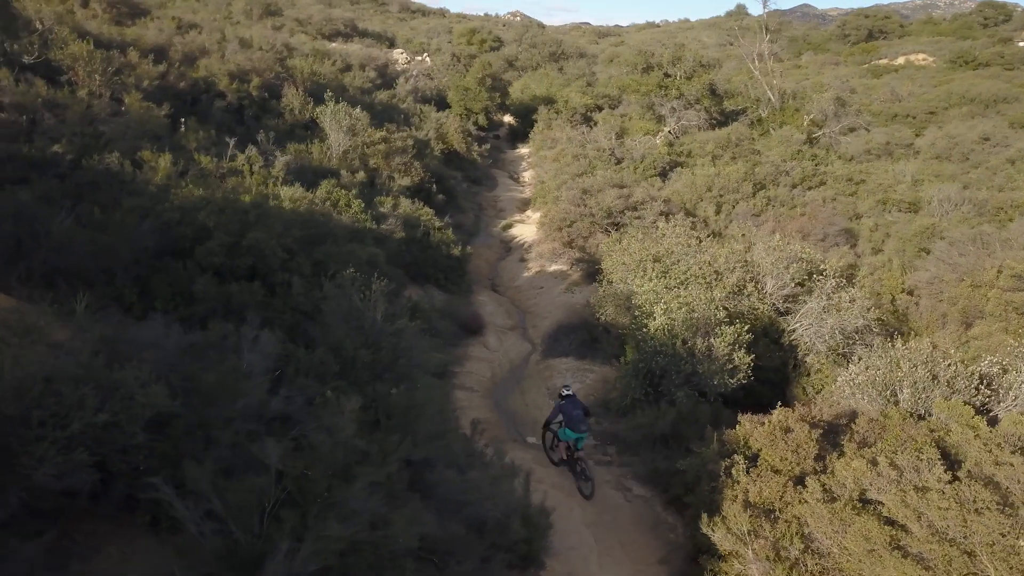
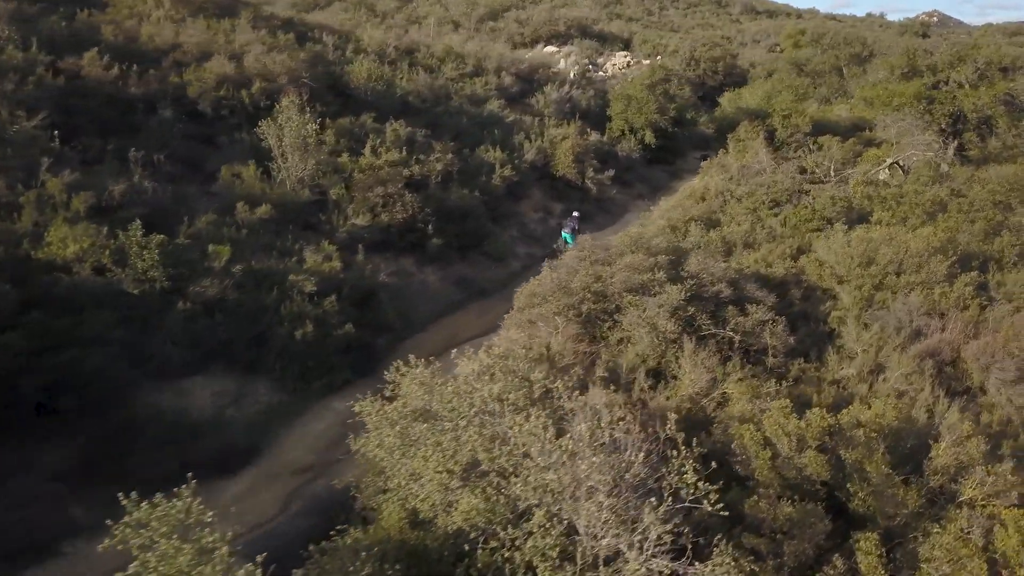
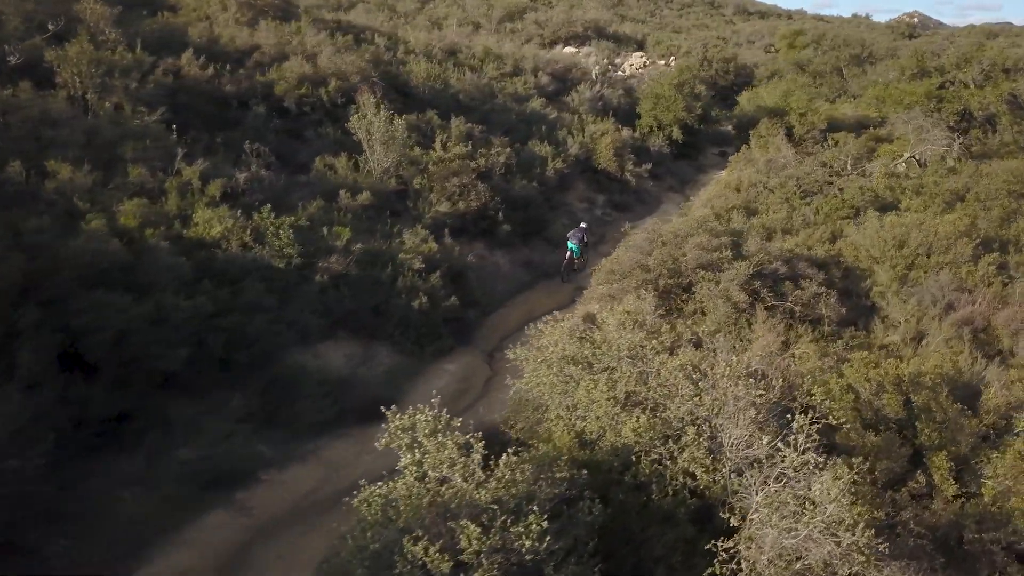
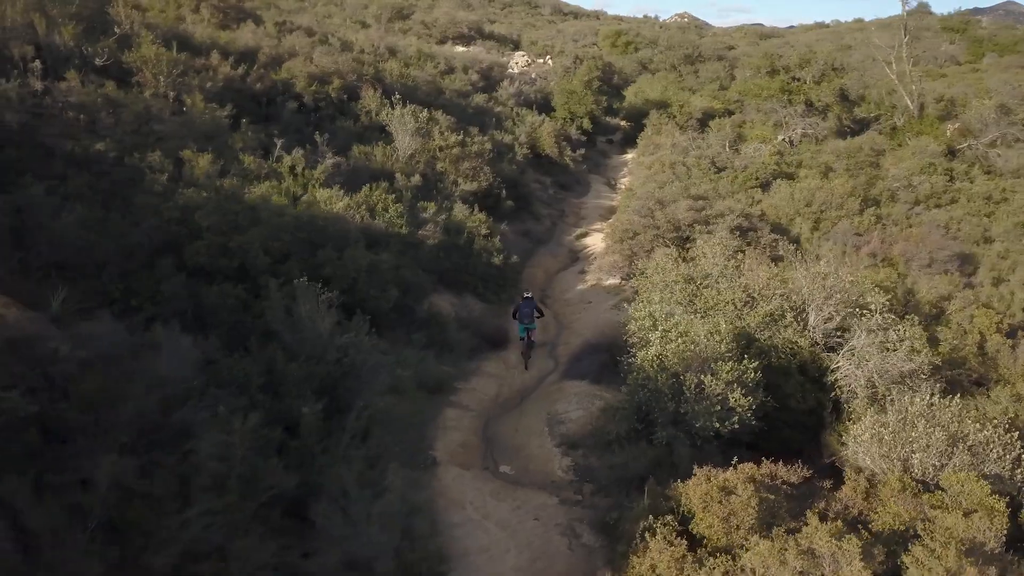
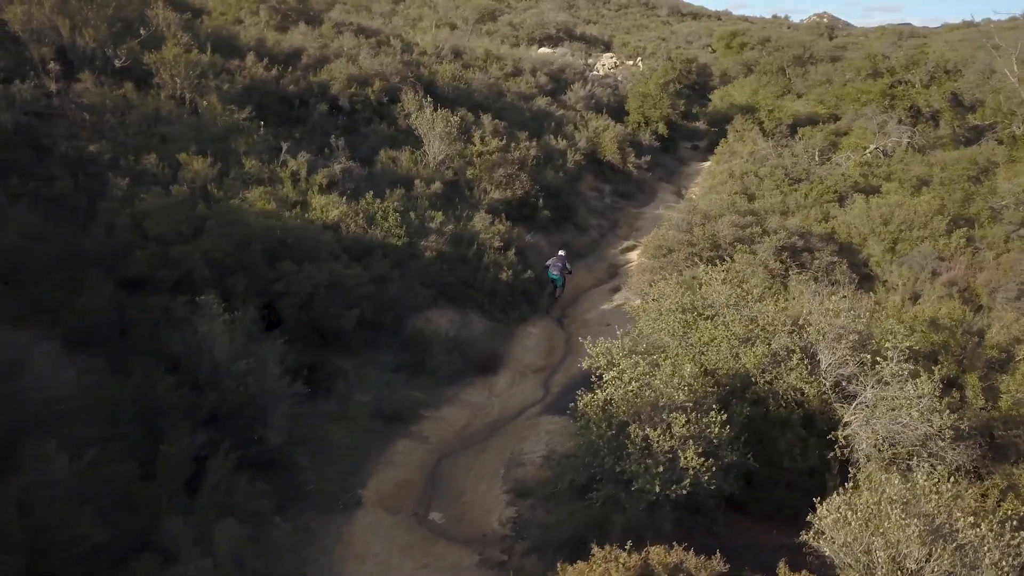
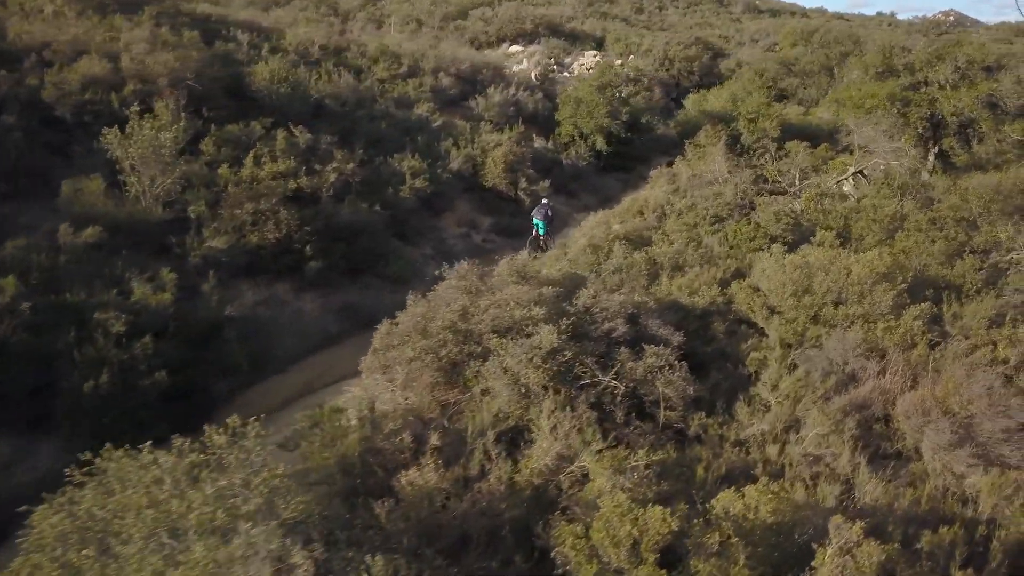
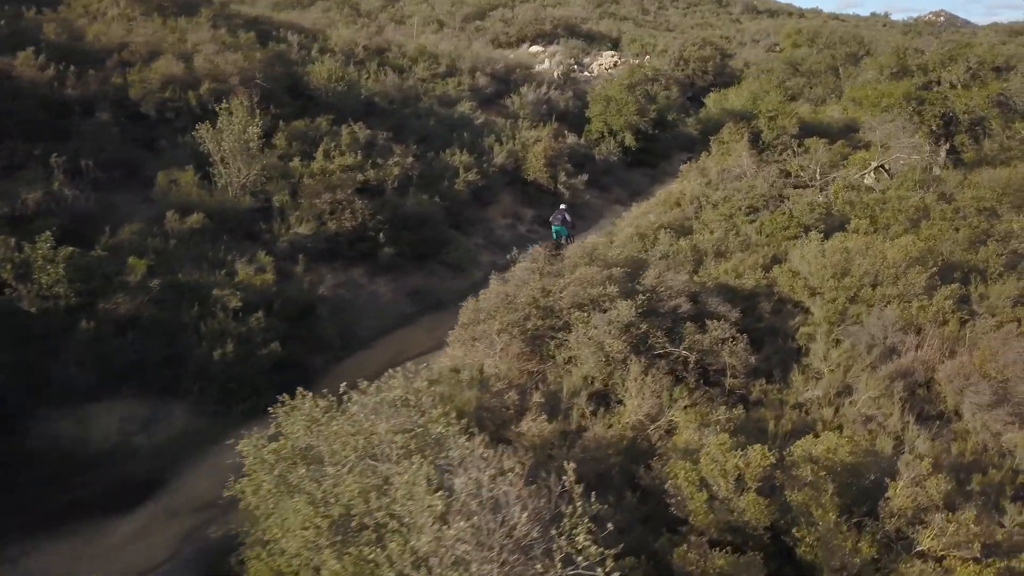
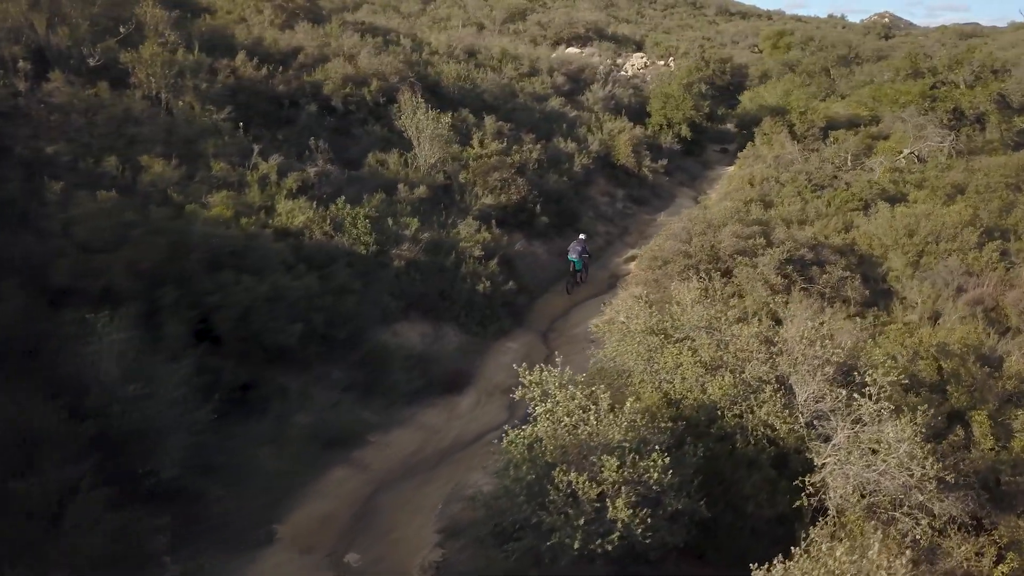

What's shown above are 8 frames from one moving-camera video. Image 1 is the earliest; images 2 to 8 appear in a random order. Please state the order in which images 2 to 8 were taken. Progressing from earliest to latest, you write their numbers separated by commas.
4, 5, 8, 3, 2, 7, 6
